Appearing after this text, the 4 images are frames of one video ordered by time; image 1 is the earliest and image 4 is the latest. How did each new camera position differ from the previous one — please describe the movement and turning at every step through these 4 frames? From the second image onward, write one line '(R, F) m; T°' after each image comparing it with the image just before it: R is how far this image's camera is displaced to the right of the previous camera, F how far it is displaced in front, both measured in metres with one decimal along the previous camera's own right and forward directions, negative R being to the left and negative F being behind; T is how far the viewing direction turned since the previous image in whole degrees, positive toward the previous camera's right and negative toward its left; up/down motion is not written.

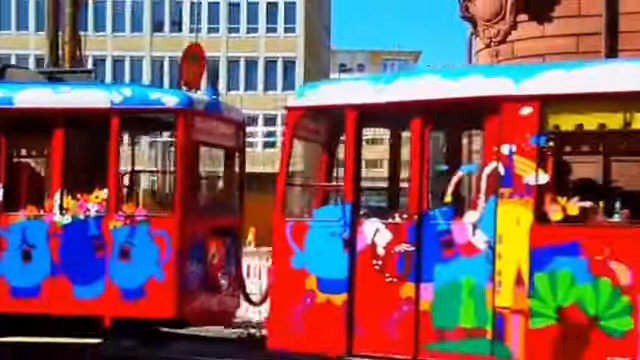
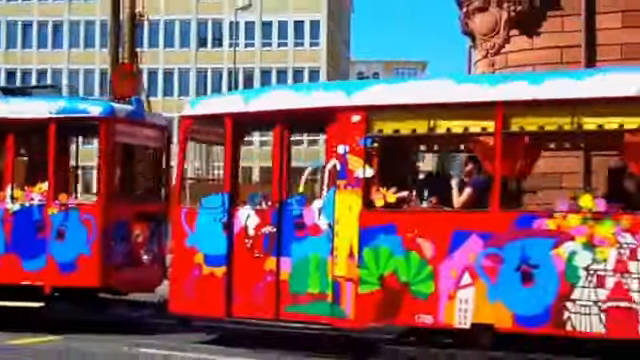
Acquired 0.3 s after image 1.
(+1.4, -0.9) m; -4°
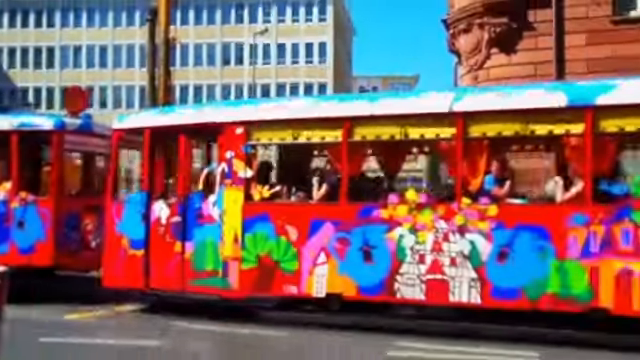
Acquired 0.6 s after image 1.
(+1.4, -1.2) m; -3°
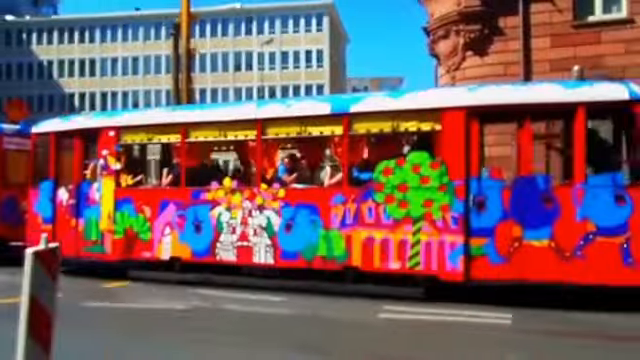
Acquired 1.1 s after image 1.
(+2.6, -1.7) m; -5°
